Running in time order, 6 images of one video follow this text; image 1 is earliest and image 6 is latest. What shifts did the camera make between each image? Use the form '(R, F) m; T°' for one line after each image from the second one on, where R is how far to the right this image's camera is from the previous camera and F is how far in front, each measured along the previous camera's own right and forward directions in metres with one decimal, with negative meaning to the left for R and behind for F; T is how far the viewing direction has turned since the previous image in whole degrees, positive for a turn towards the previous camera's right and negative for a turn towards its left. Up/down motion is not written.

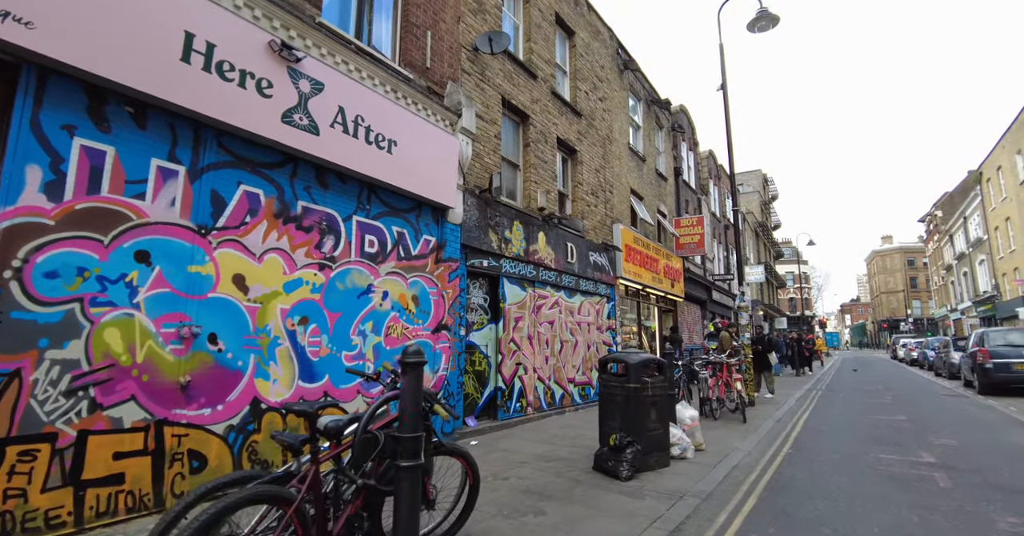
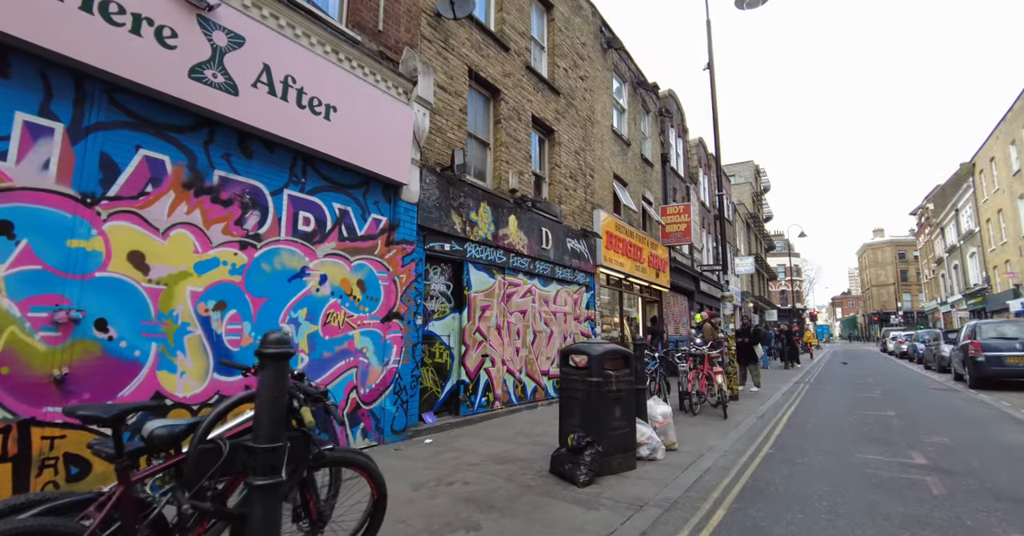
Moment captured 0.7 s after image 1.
(+0.5, +0.6) m; +1°
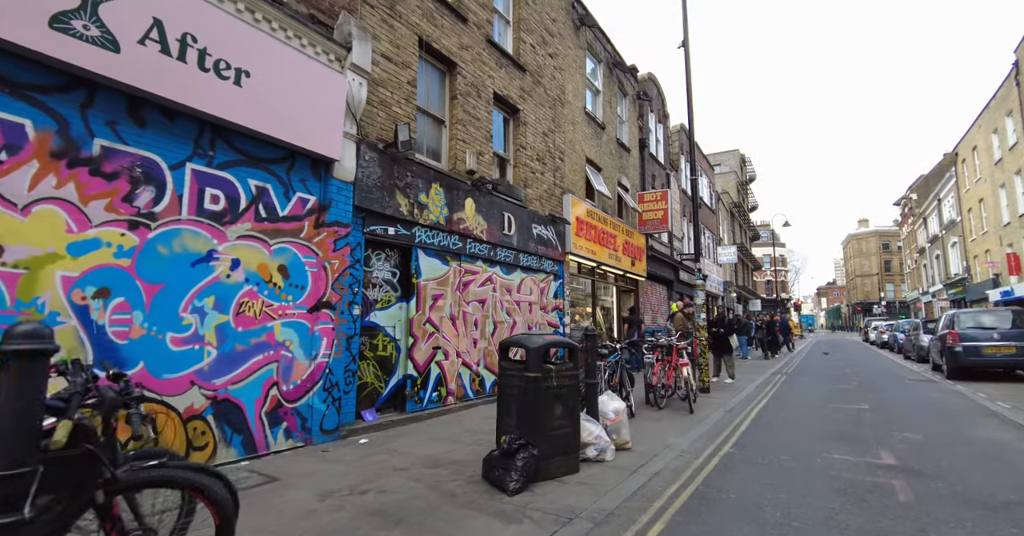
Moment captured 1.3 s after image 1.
(+0.6, +0.5) m; +1°
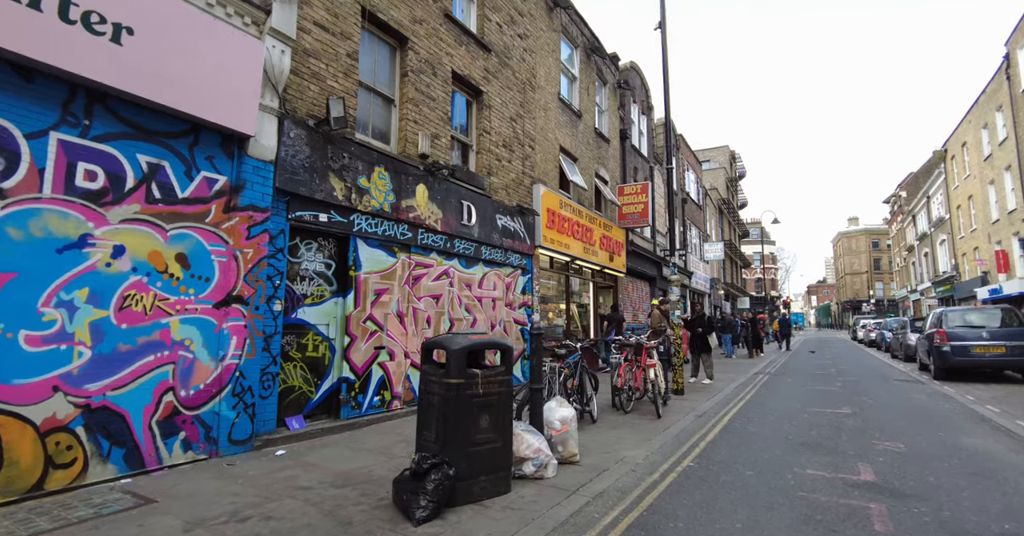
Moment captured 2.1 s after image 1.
(+0.6, +0.6) m; +1°
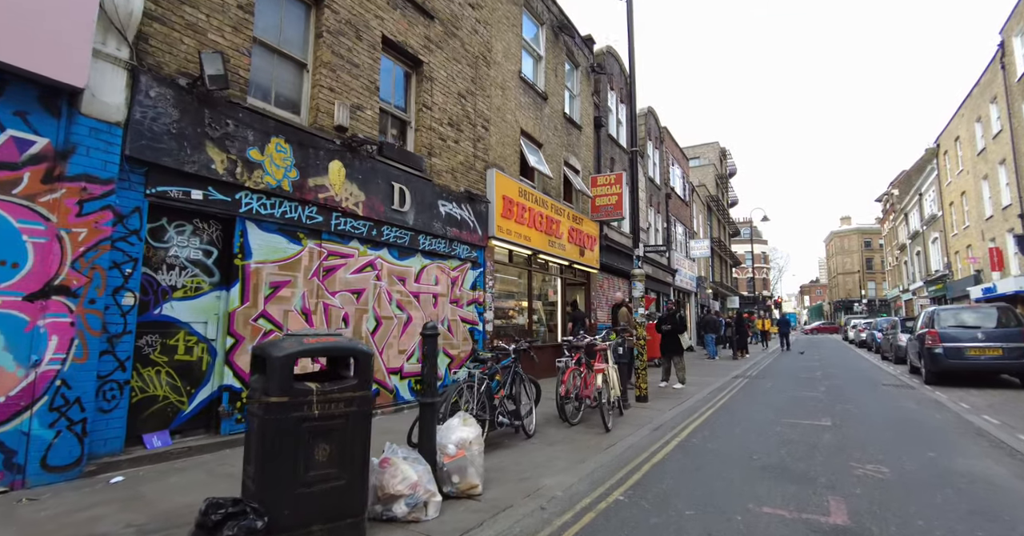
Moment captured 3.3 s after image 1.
(+0.9, +1.0) m; 0°
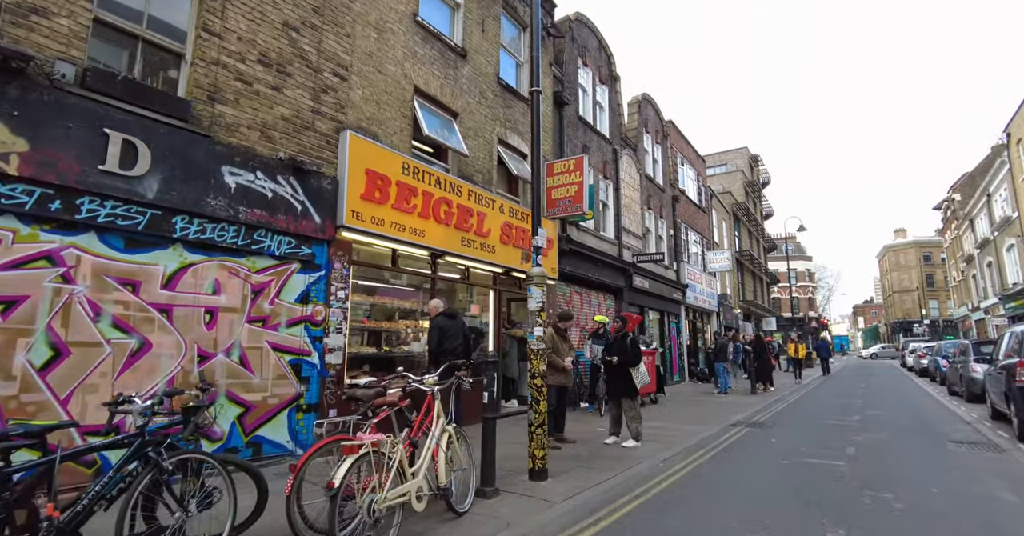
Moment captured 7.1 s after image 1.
(+2.4, +3.1) m; -5°
